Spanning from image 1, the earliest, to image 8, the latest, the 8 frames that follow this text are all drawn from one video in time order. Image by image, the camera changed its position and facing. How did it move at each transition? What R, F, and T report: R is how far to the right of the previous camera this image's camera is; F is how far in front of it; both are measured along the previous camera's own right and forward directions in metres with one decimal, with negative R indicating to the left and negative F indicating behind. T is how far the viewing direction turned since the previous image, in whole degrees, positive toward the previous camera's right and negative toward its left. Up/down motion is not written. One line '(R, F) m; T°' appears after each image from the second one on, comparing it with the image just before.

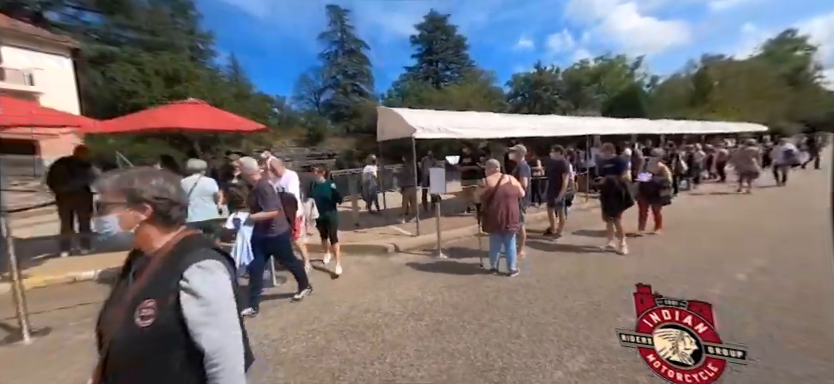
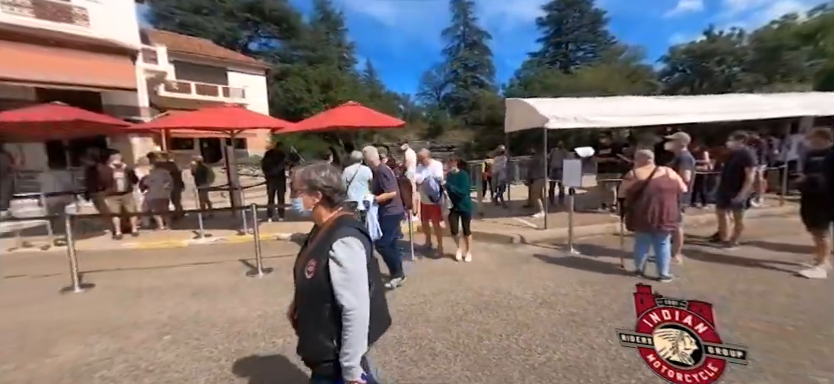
(-0.3, -0.4) m; -21°
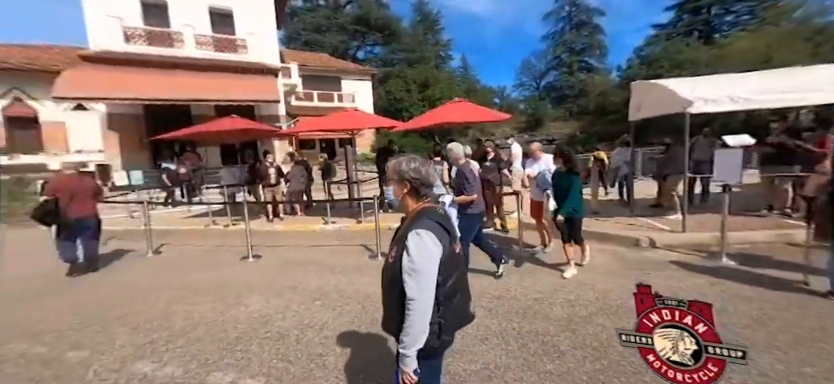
(-0.4, -0.2) m; -17°
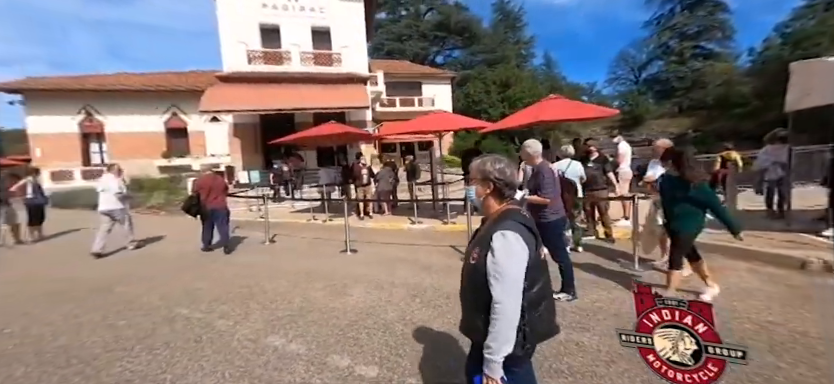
(-0.5, 0.0) m; -13°
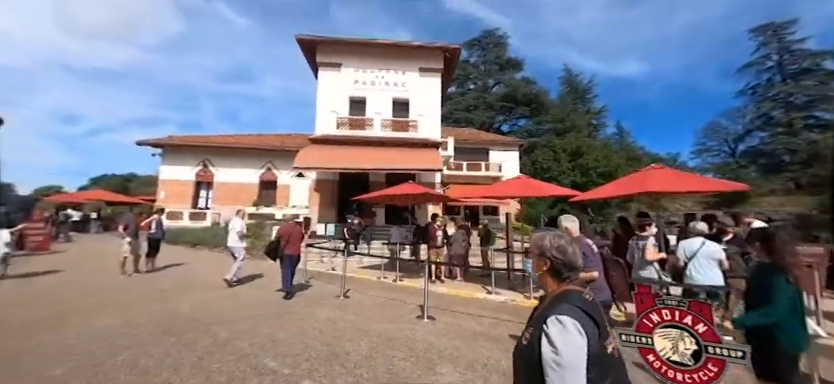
(-0.8, +0.1) m; -11°
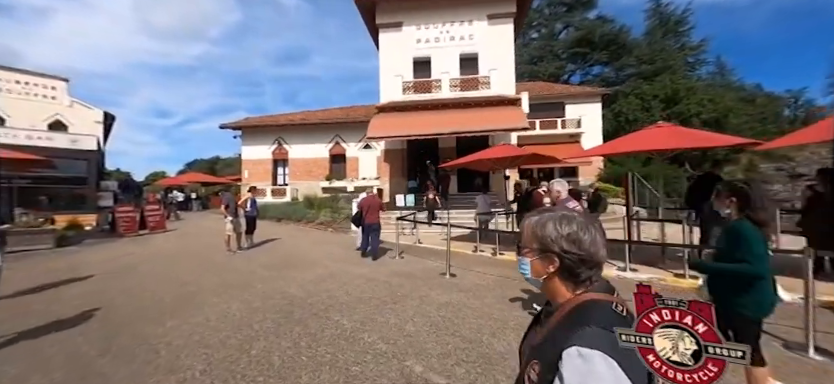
(-1.5, +1.2) m; -10°
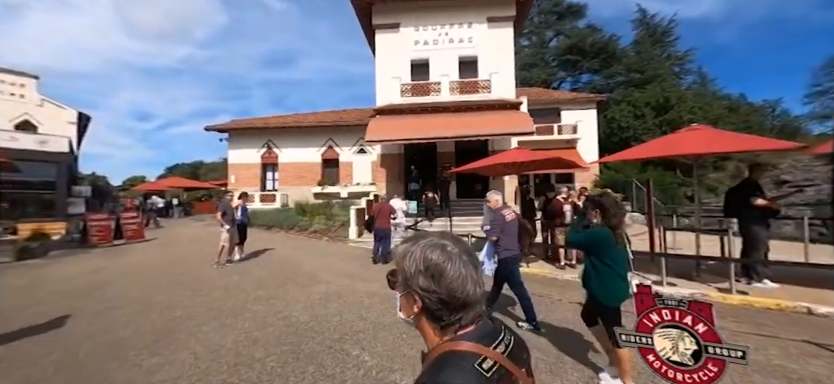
(-0.7, +0.8) m; +2°
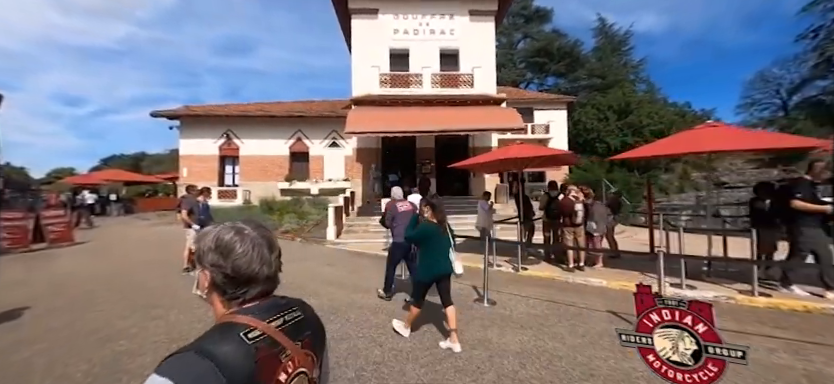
(-0.9, +1.0) m; +7°
